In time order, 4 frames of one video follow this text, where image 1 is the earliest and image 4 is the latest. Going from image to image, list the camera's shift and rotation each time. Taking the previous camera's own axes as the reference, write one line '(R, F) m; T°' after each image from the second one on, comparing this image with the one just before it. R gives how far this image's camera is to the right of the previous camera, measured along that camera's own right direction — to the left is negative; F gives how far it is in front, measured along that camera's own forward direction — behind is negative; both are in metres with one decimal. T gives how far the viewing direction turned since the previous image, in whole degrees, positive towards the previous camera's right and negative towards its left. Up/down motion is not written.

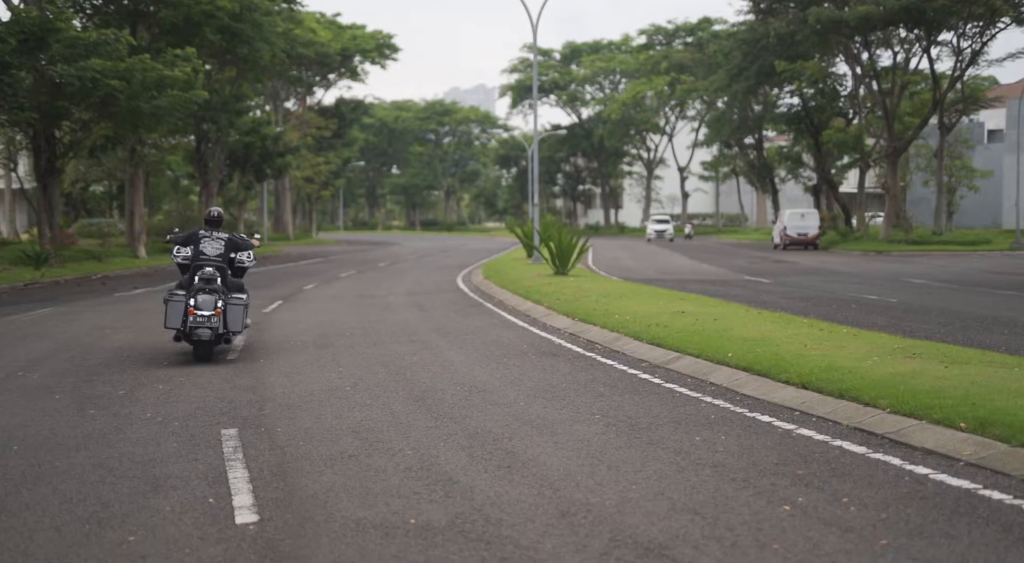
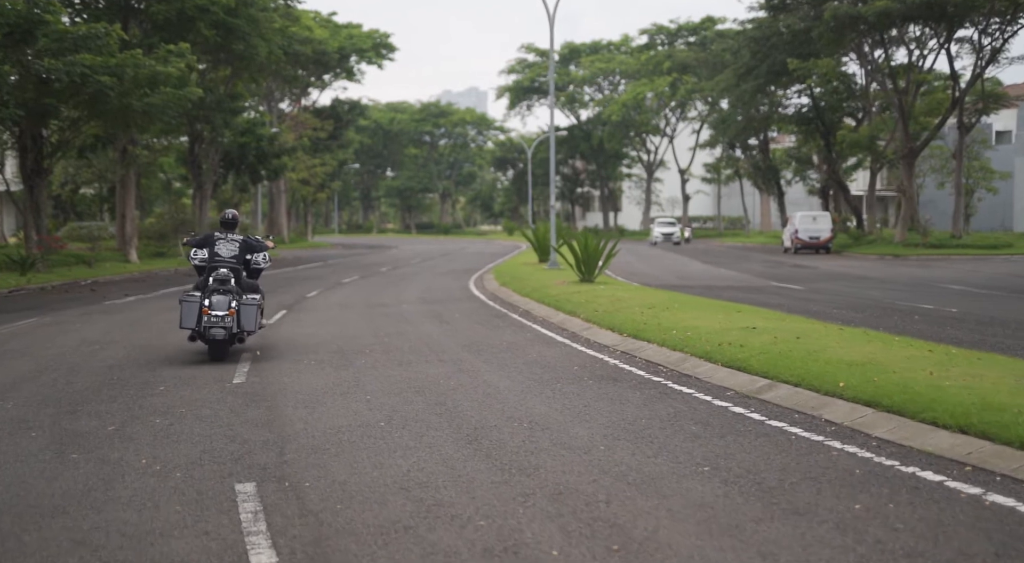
(-0.6, +1.6) m; 0°
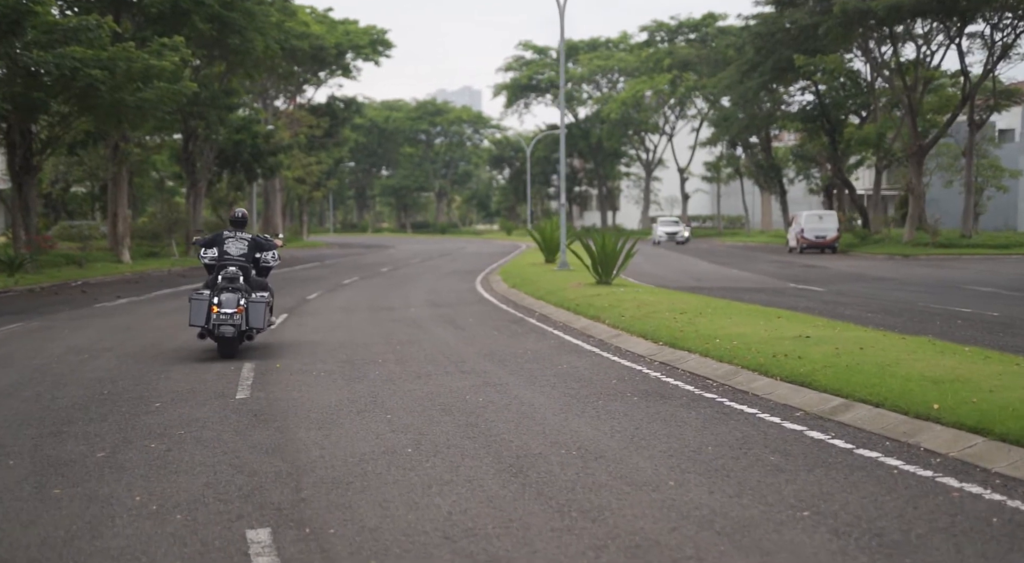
(-0.4, +1.0) m; 0°
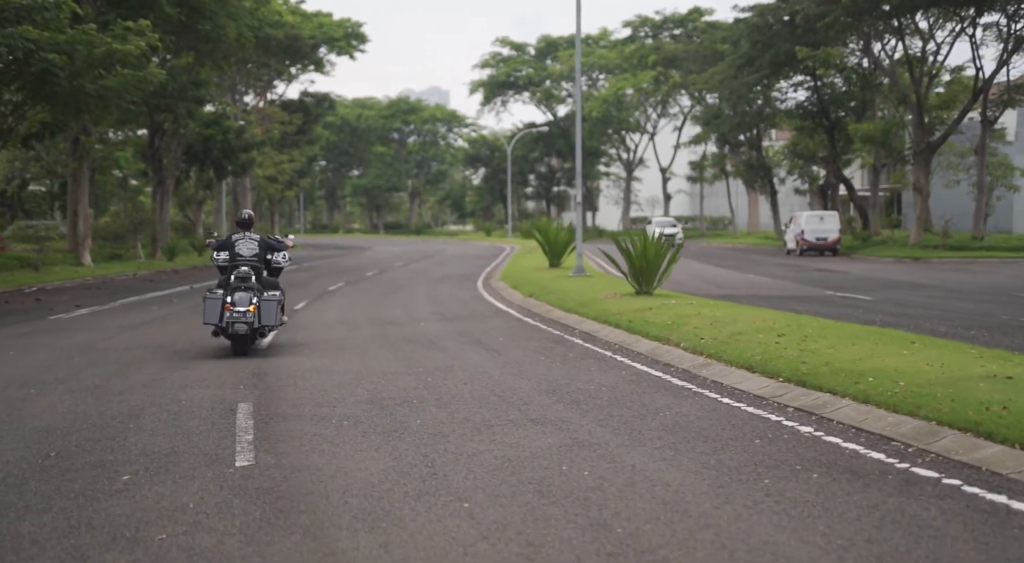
(-1.0, +2.7) m; +2°
